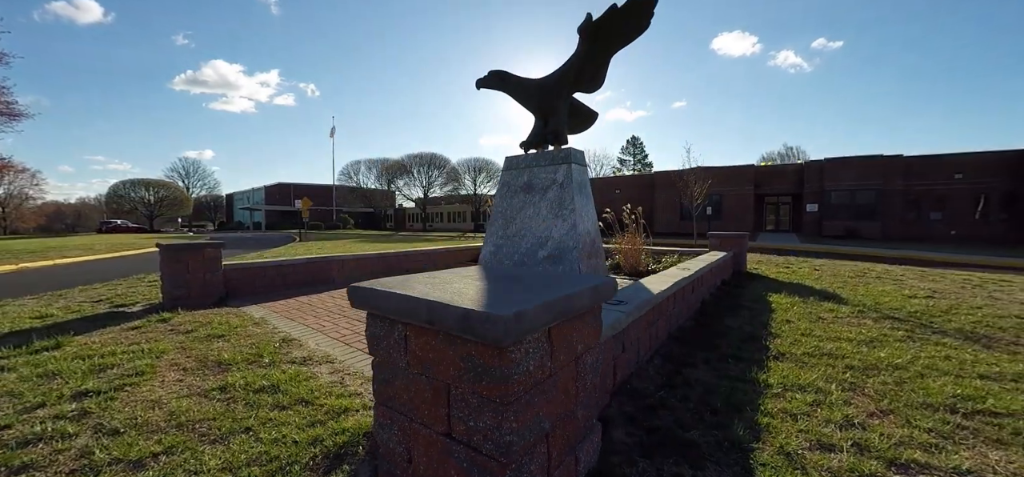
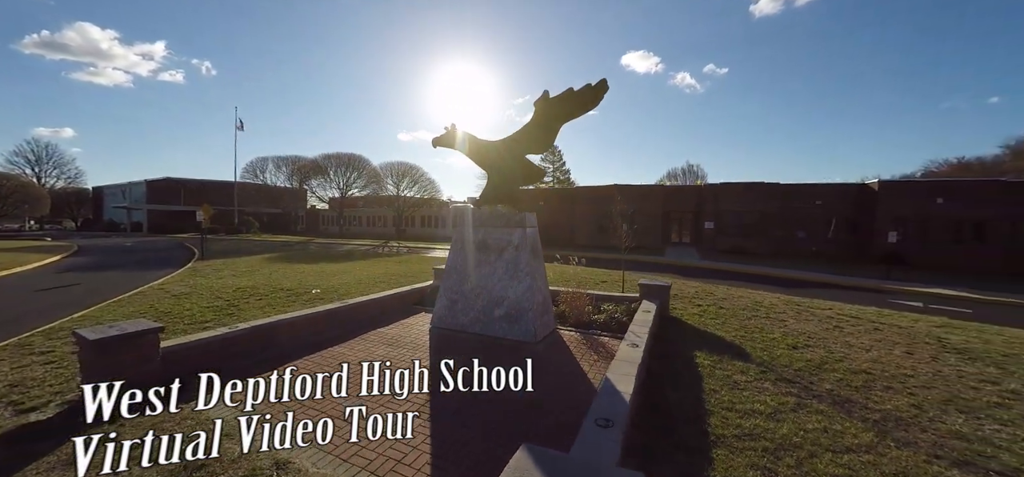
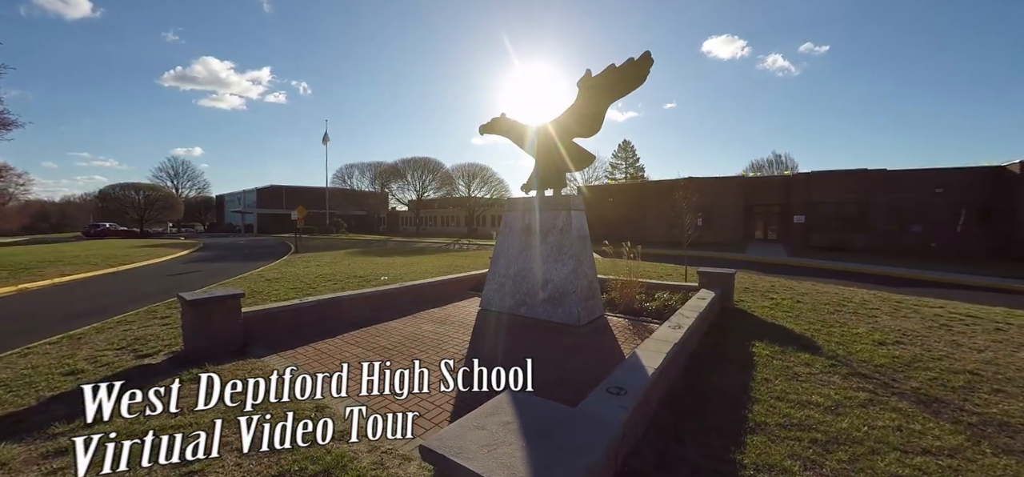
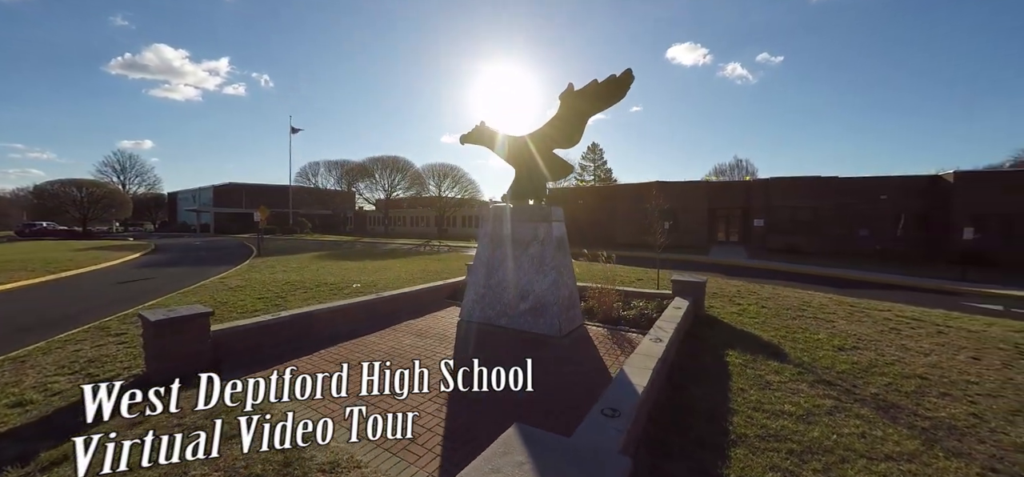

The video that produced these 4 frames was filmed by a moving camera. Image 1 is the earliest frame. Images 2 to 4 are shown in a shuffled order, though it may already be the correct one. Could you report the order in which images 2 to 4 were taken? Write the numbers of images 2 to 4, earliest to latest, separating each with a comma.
3, 4, 2
